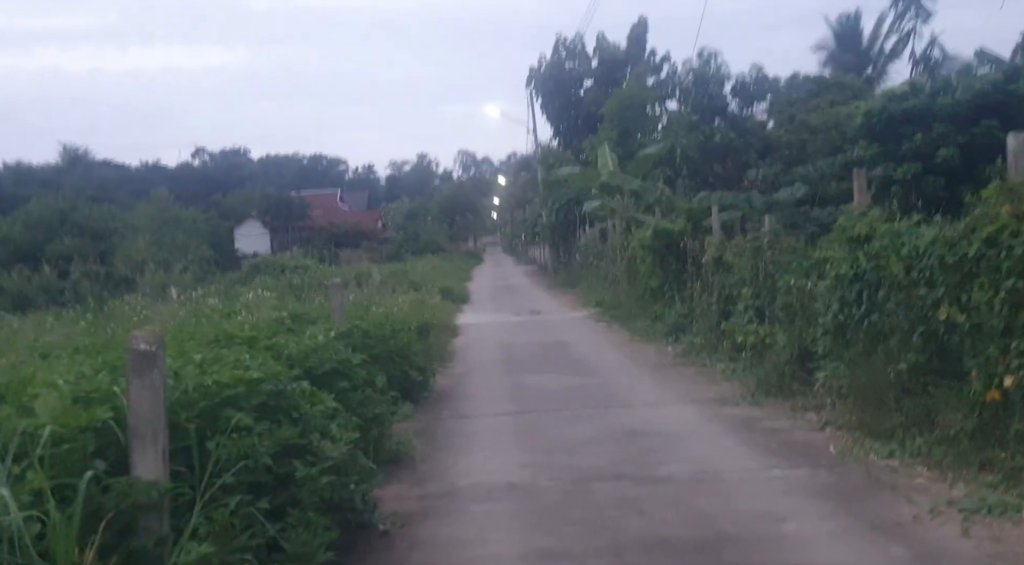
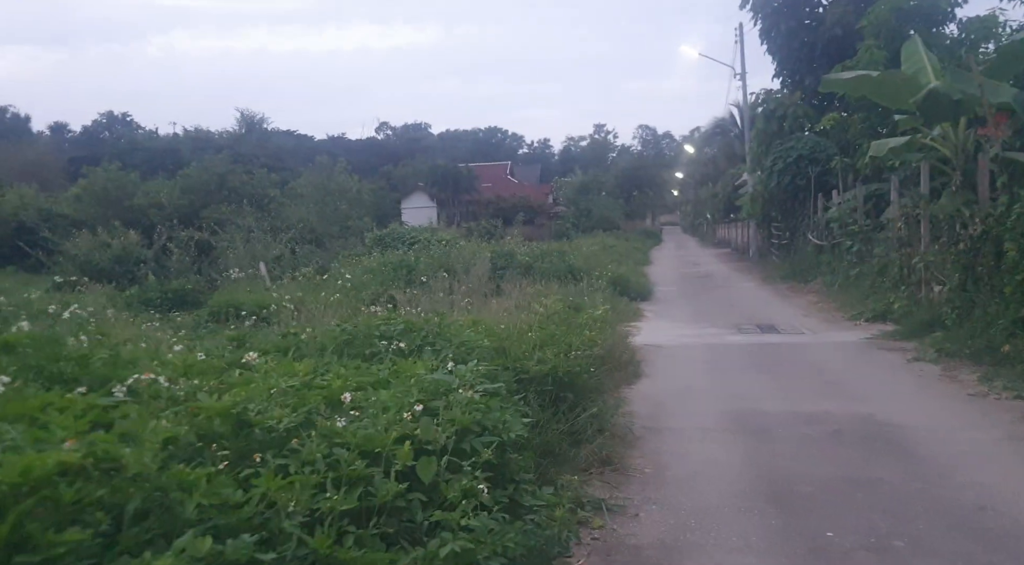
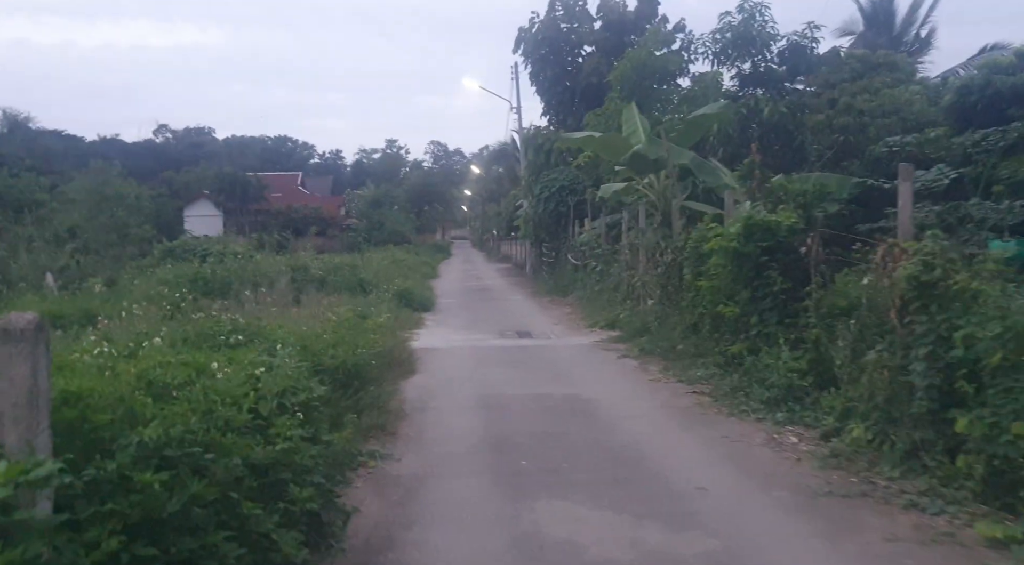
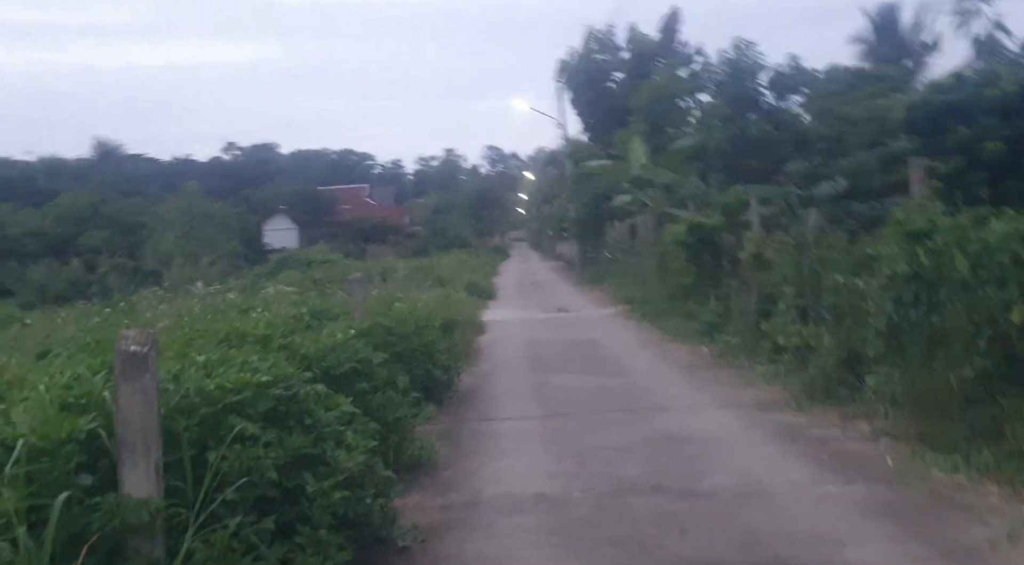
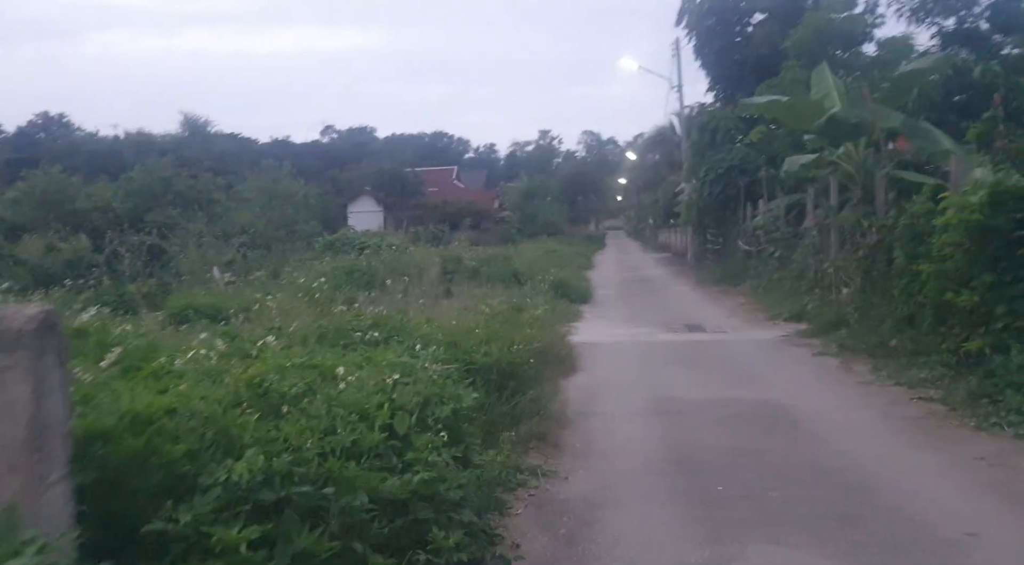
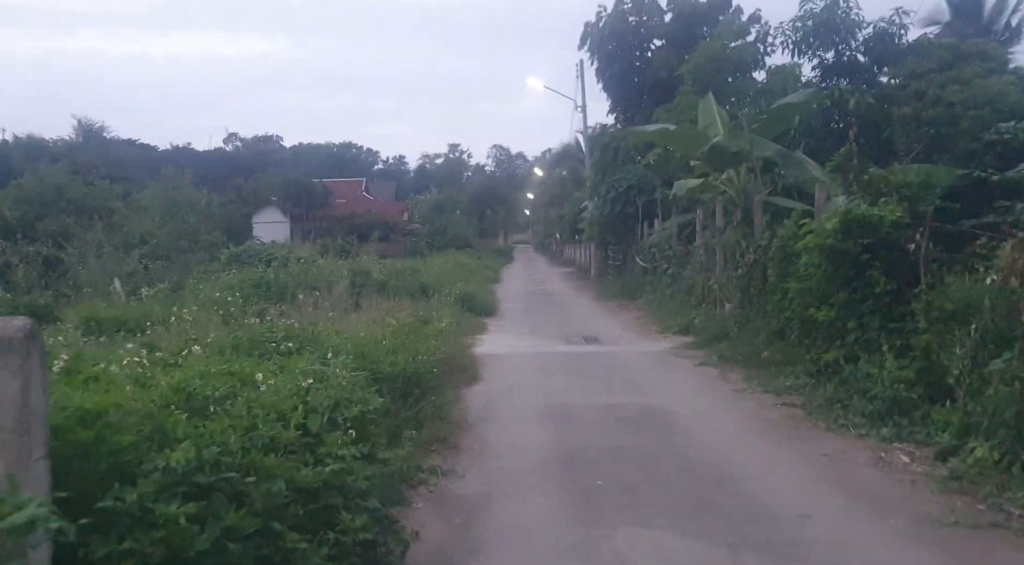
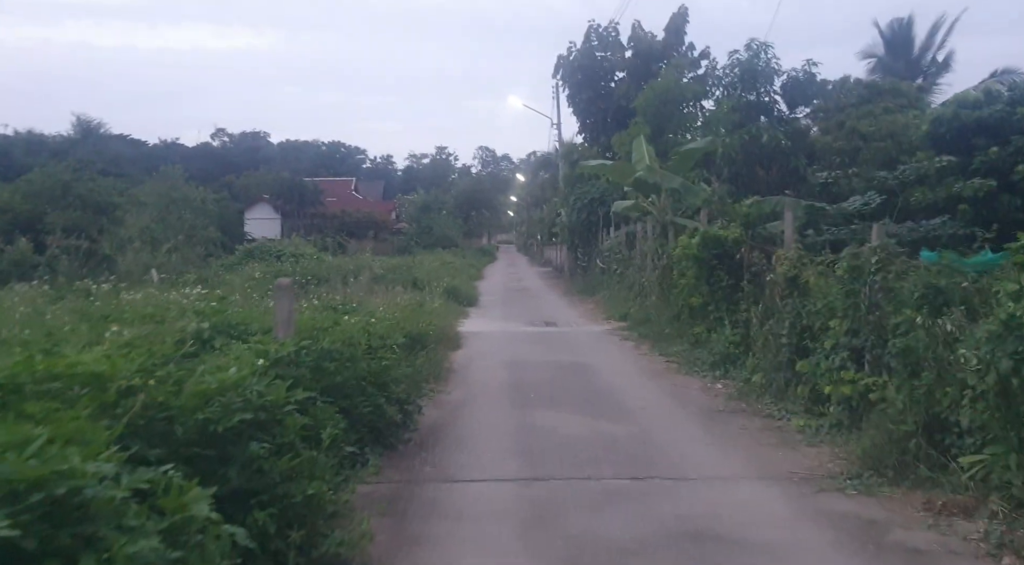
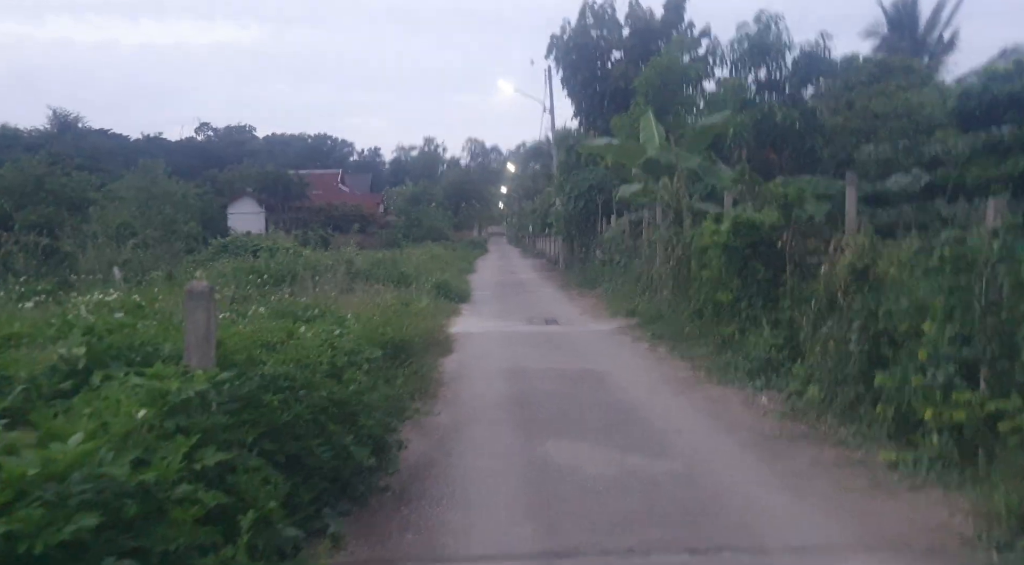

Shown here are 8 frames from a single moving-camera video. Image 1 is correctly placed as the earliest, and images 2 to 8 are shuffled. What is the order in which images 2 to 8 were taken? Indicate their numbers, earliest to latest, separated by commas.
4, 7, 8, 3, 6, 5, 2
